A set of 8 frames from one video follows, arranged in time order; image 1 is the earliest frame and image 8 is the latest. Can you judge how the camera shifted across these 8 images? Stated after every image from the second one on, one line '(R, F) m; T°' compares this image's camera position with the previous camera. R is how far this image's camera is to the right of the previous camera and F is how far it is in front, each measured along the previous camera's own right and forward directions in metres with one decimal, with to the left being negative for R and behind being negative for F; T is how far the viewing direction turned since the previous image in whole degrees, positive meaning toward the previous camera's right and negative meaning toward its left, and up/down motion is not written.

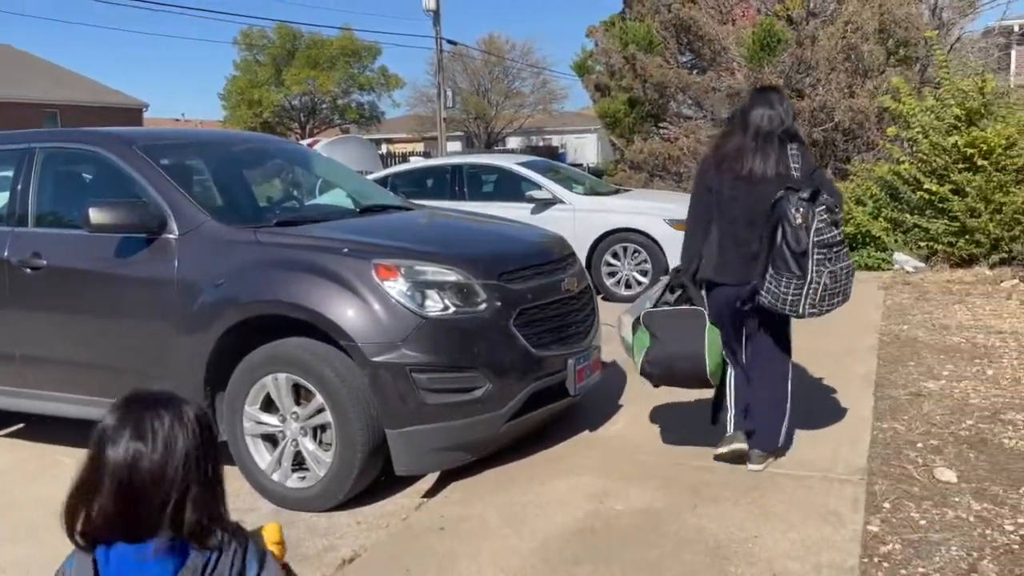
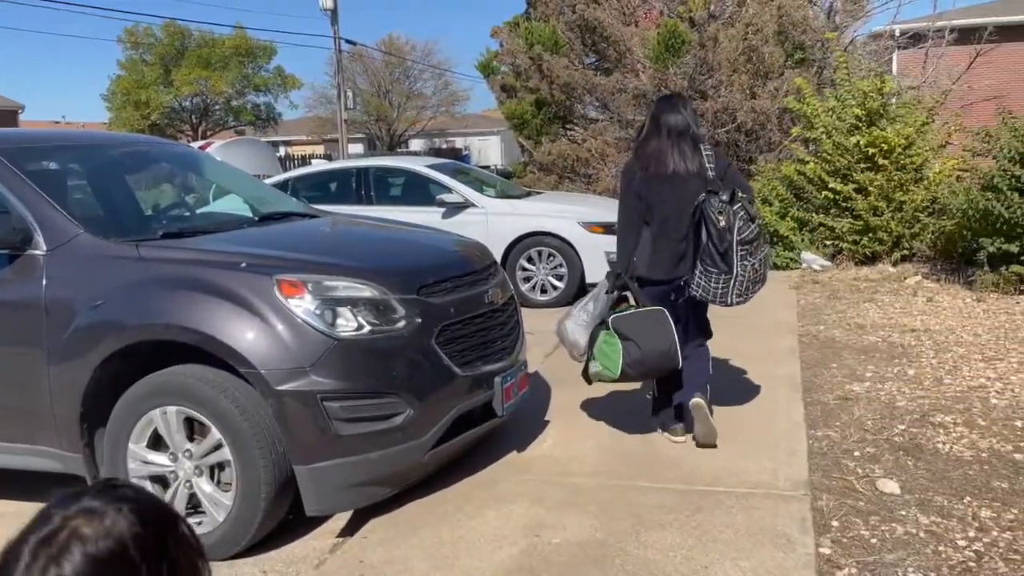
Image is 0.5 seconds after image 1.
(-0.1, +0.4) m; +6°
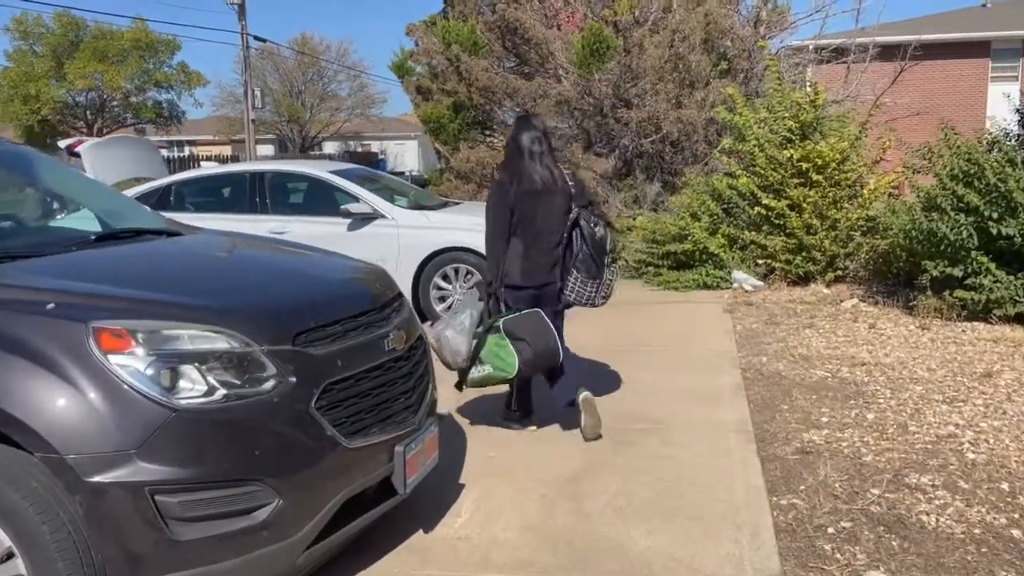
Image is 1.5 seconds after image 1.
(0.0, +0.9) m; +6°
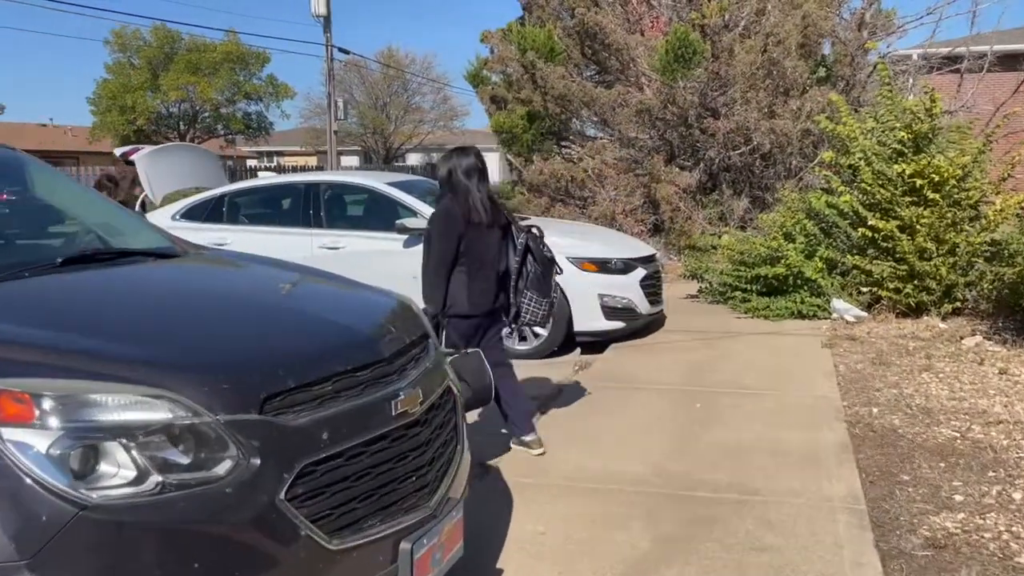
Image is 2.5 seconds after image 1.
(+0.1, +0.8) m; -5°
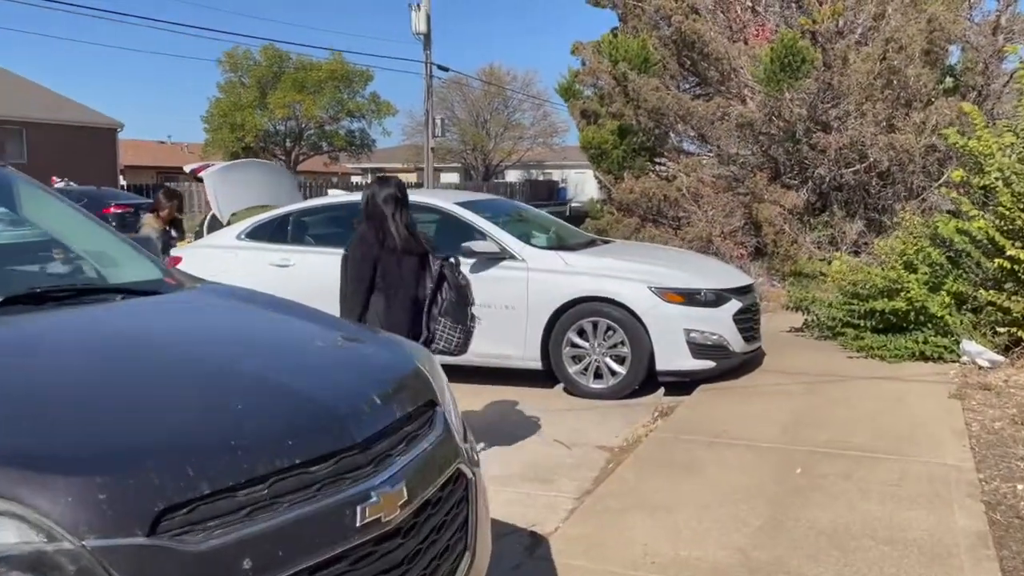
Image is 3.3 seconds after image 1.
(+0.2, +0.7) m; -7°
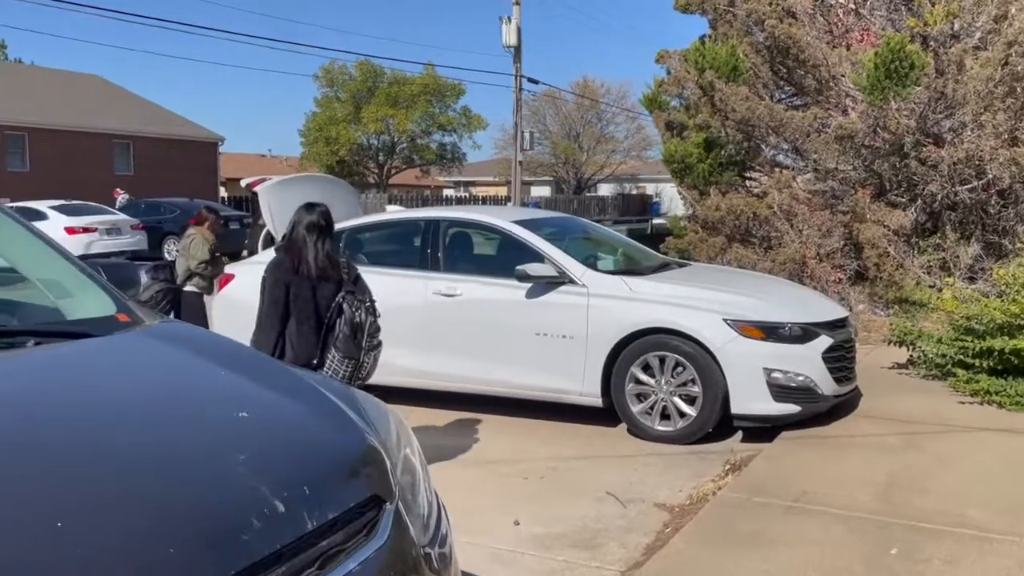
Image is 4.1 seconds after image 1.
(+0.3, +0.7) m; -6°
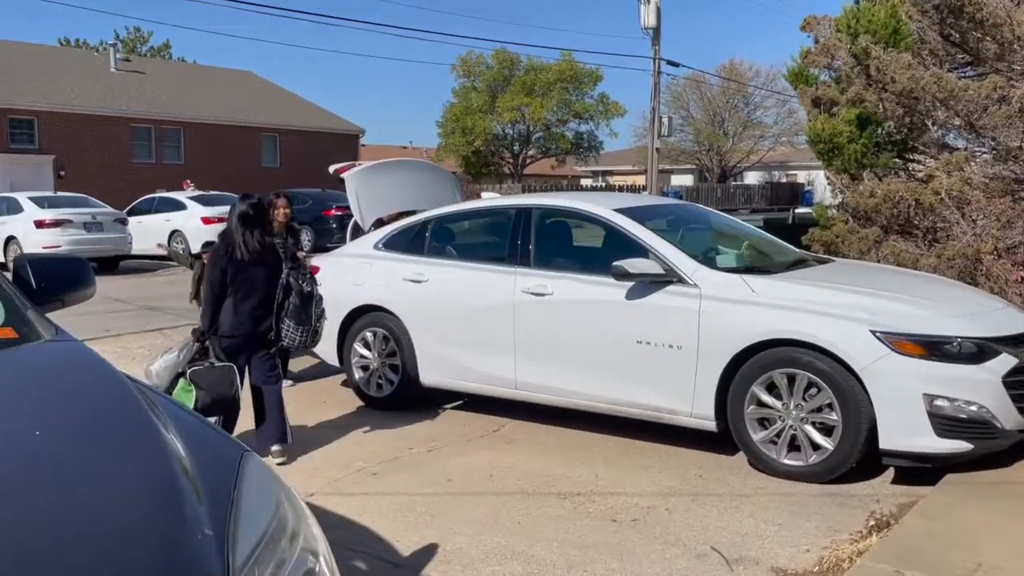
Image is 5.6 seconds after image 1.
(+0.3, +1.0) m; -10°
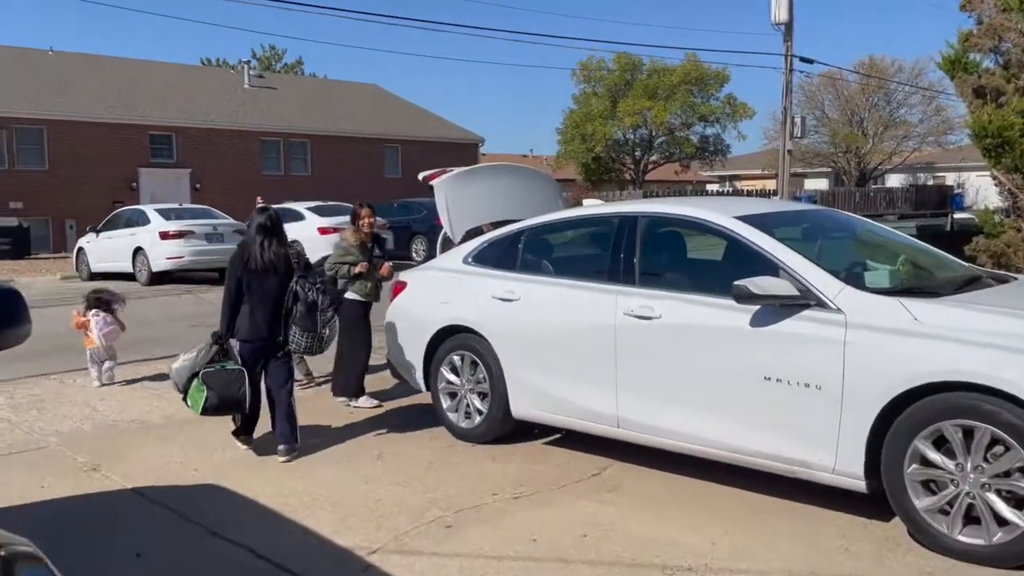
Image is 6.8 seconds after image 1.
(+0.1, +0.9) m; -8°
